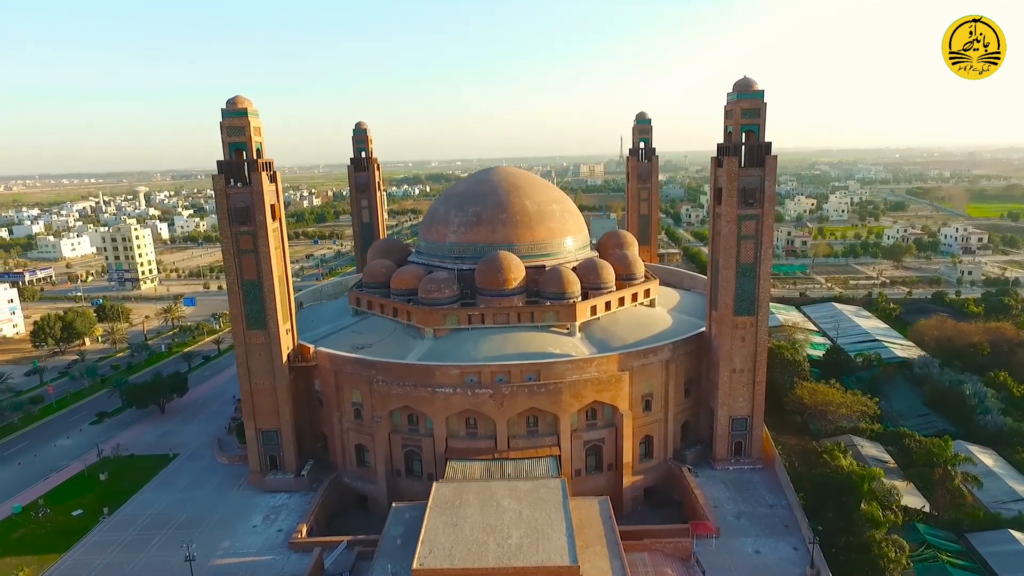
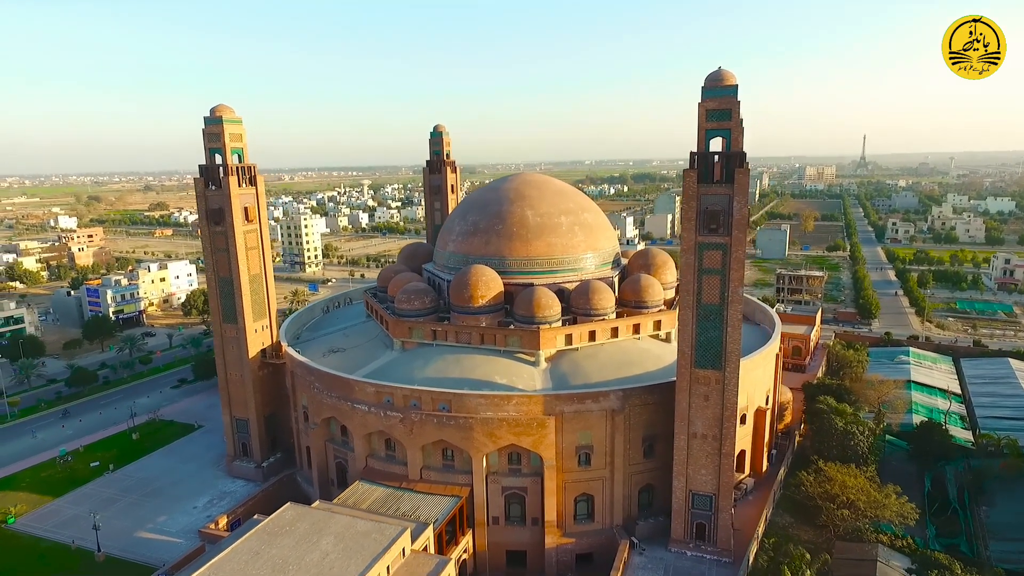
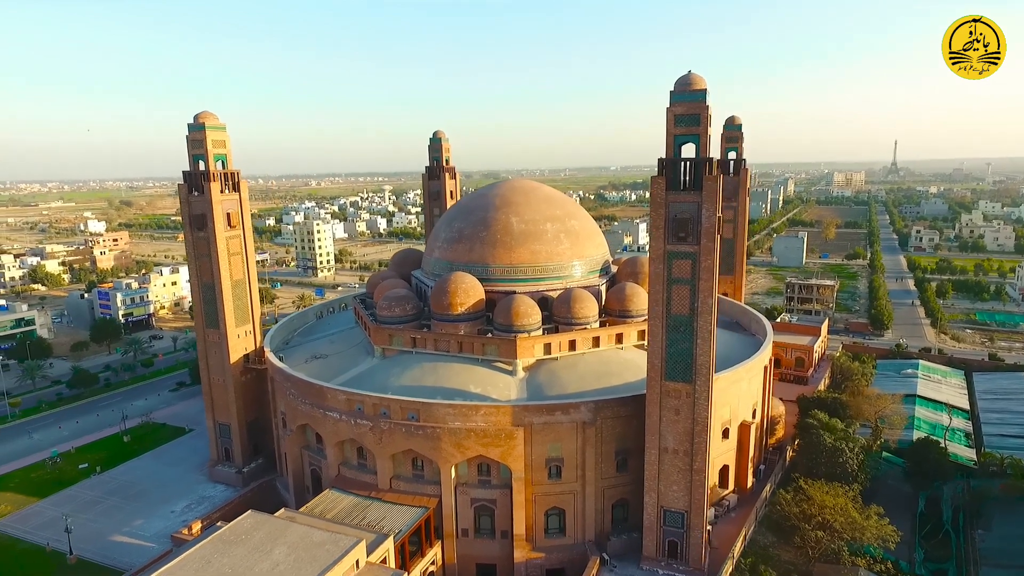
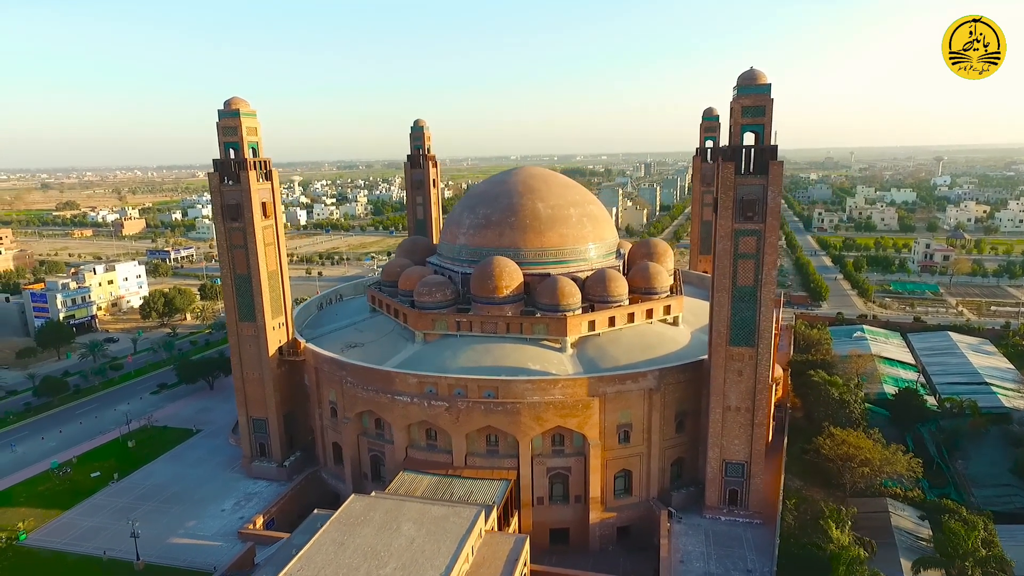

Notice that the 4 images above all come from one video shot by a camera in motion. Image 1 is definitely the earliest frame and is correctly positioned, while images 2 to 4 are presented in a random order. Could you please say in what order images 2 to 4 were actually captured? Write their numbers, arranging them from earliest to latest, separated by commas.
4, 2, 3
